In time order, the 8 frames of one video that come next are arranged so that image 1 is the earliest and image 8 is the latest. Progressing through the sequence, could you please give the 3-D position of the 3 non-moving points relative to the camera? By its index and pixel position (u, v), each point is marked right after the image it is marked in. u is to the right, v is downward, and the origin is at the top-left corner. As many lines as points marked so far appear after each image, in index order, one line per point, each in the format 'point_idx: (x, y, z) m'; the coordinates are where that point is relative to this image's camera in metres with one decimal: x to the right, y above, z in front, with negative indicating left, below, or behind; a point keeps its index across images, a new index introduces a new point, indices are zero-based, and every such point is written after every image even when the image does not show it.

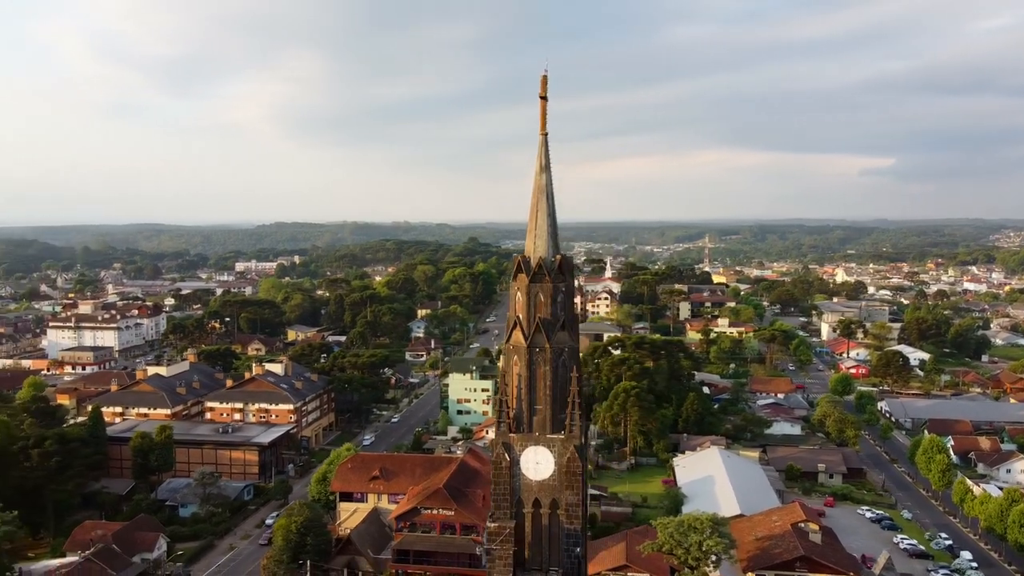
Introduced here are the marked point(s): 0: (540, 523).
0: (+0.4, -3.4, +12.1) m
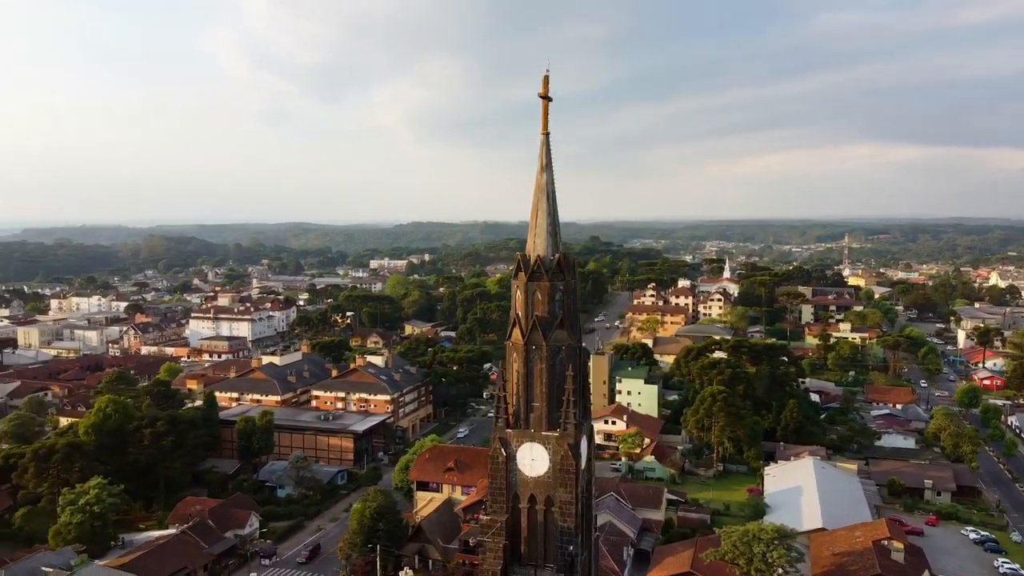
0: (+0.3, -3.3, +12.2) m
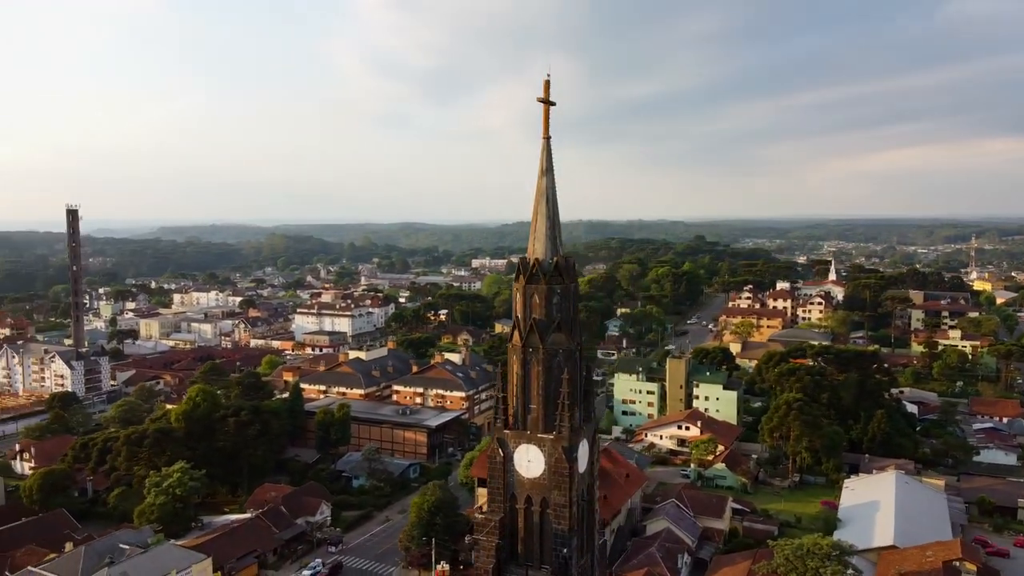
0: (+0.3, -3.4, +12.3) m
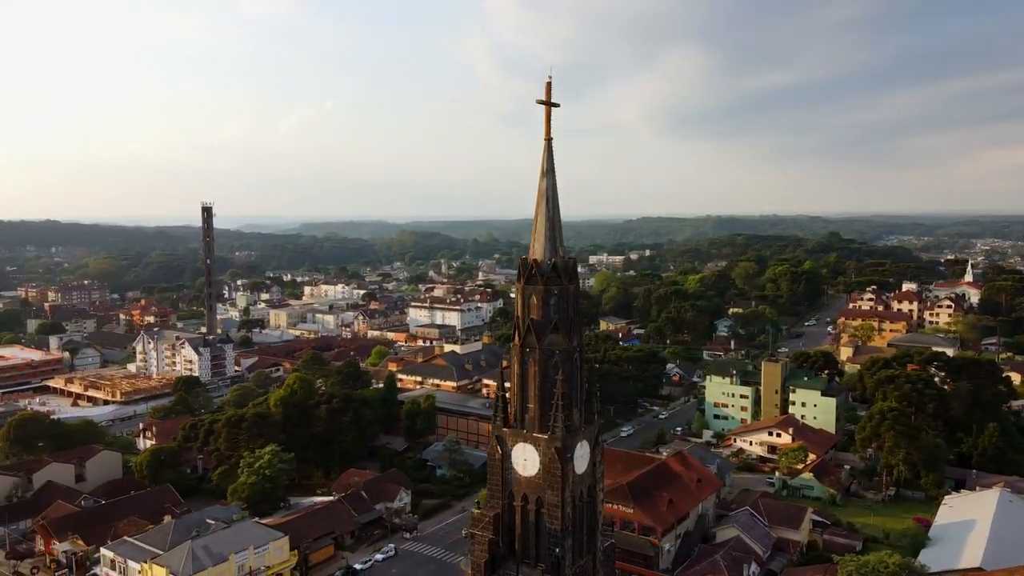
0: (+0.2, -3.4, +12.4) m
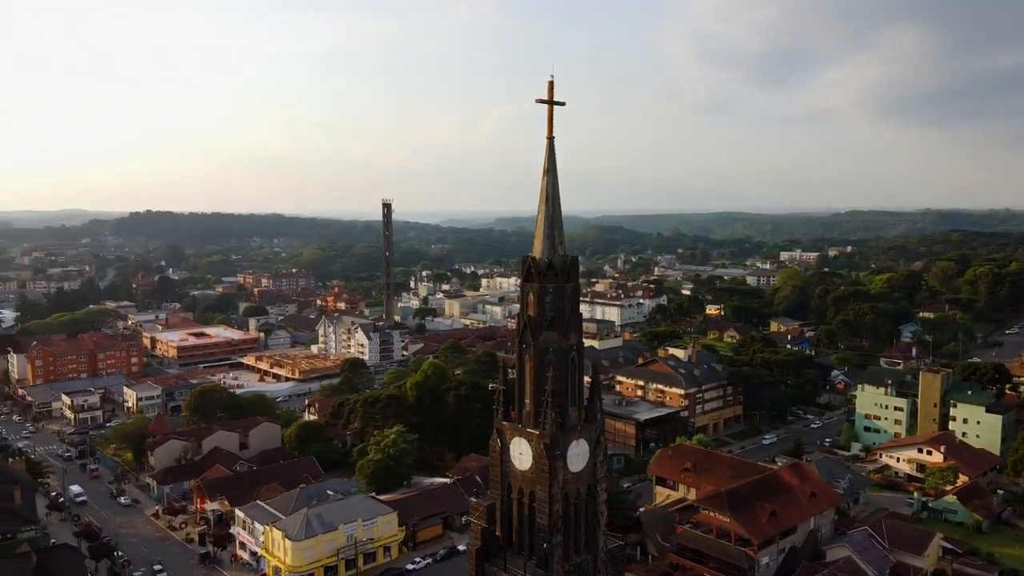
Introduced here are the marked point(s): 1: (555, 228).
0: (+0.1, -3.3, +12.6) m
1: (+0.6, +0.9, +12.5) m
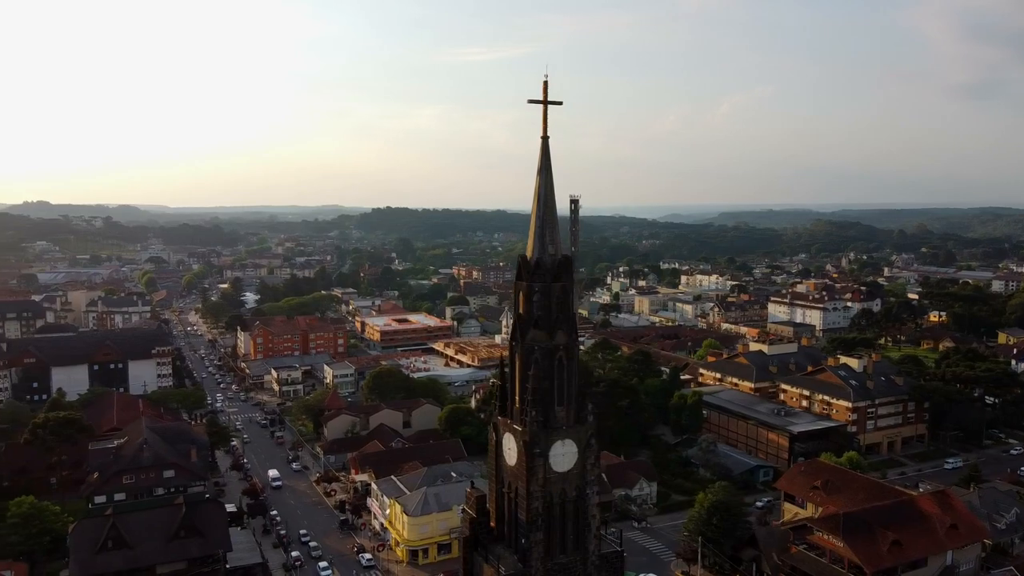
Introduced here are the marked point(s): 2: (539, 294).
0: (-0.1, -3.3, +12.9) m
1: (+0.5, +0.9, +12.6) m
2: (+0.4, -0.1, +12.5) m
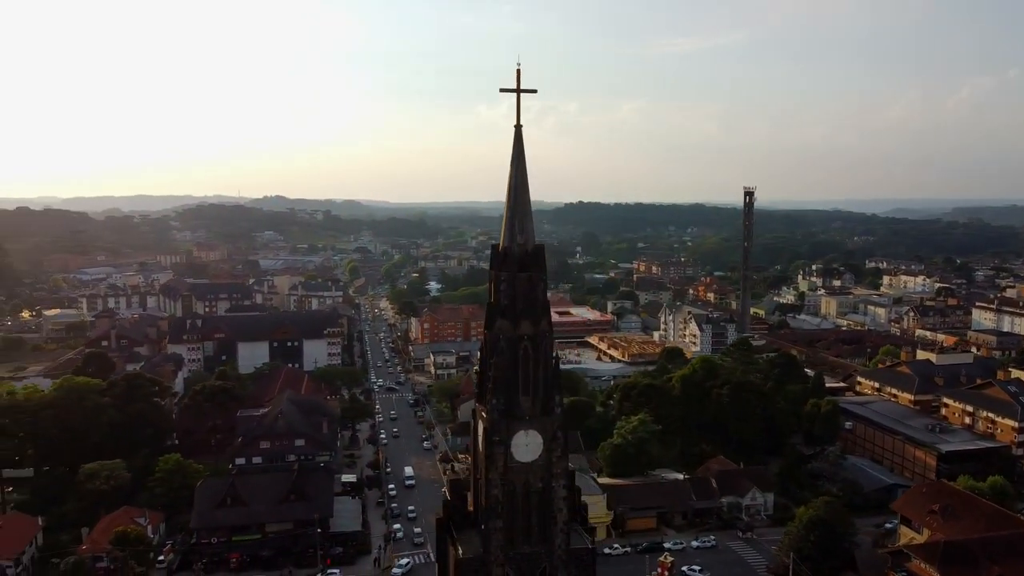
0: (-0.5, -3.1, +13.1) m
1: (+0.1, +1.0, +12.6) m
2: (-0.1, +0.1, +12.5) m
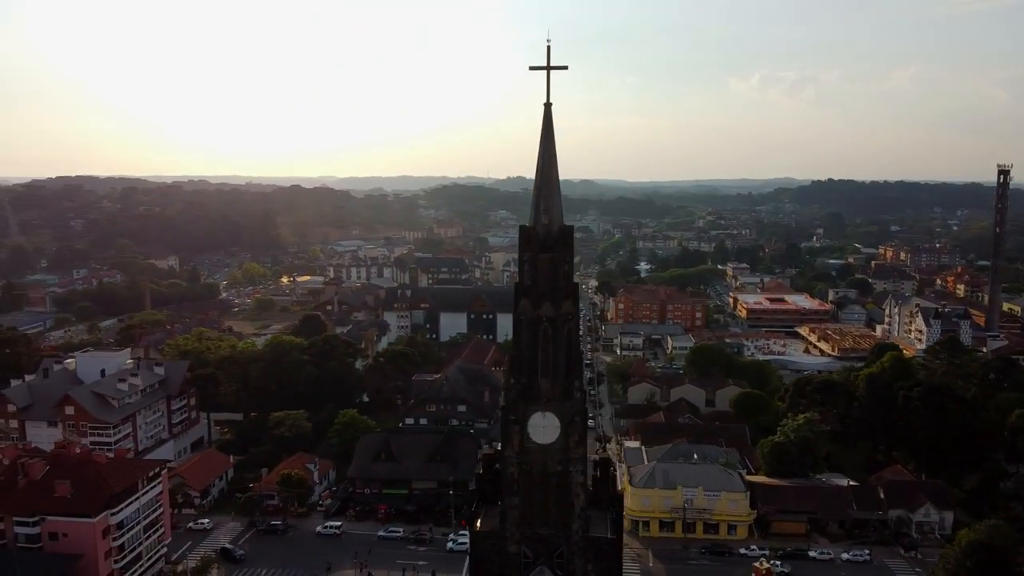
0: (-0.1, -2.8, +13.3) m
1: (+0.5, +1.3, +12.5) m
2: (+0.2, +0.4, +12.5) m
